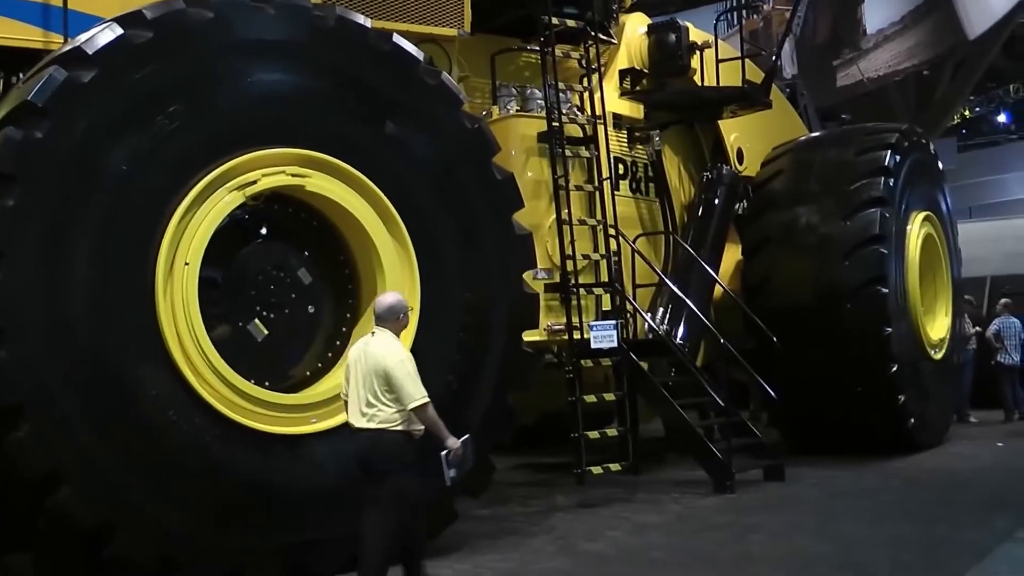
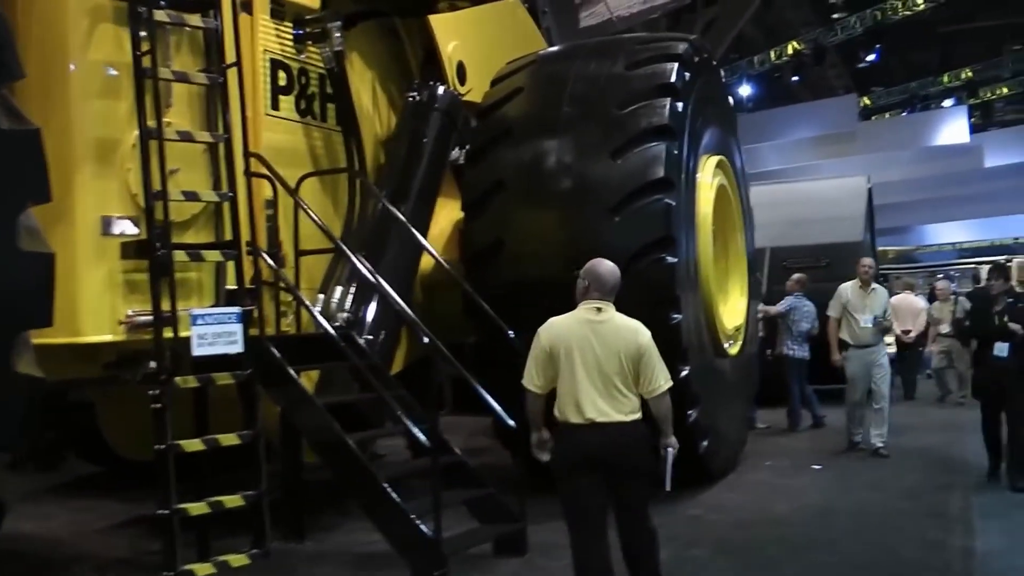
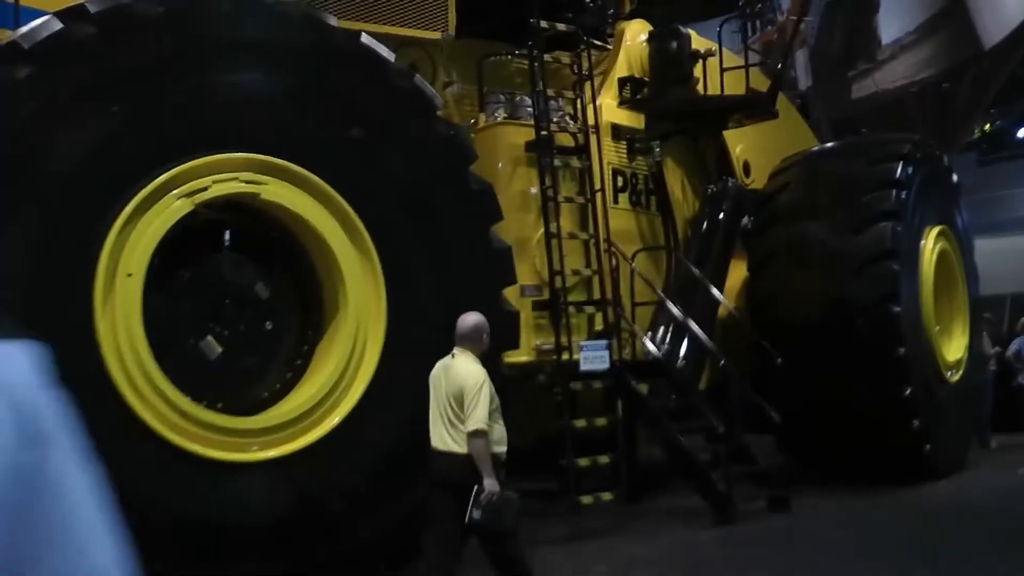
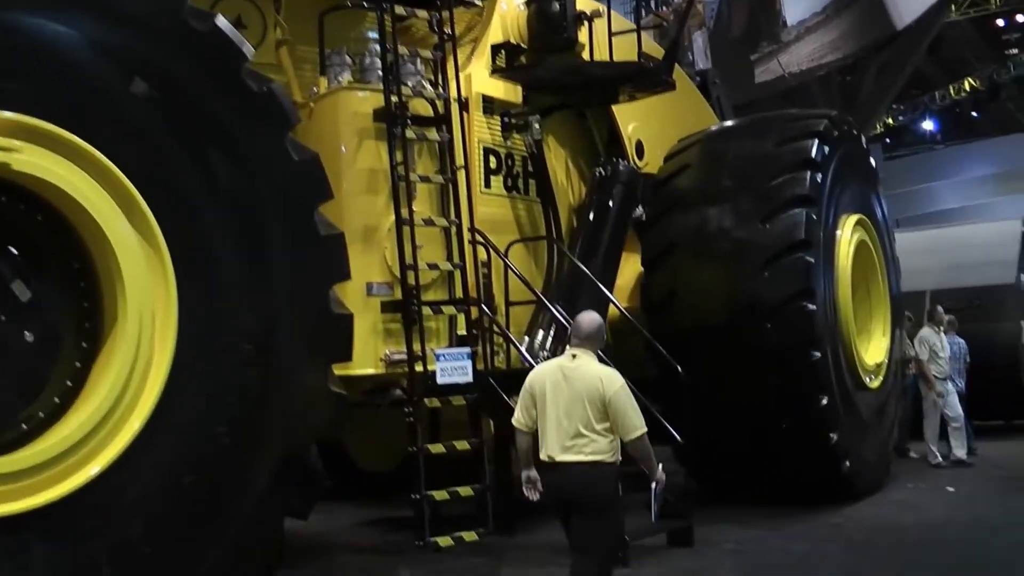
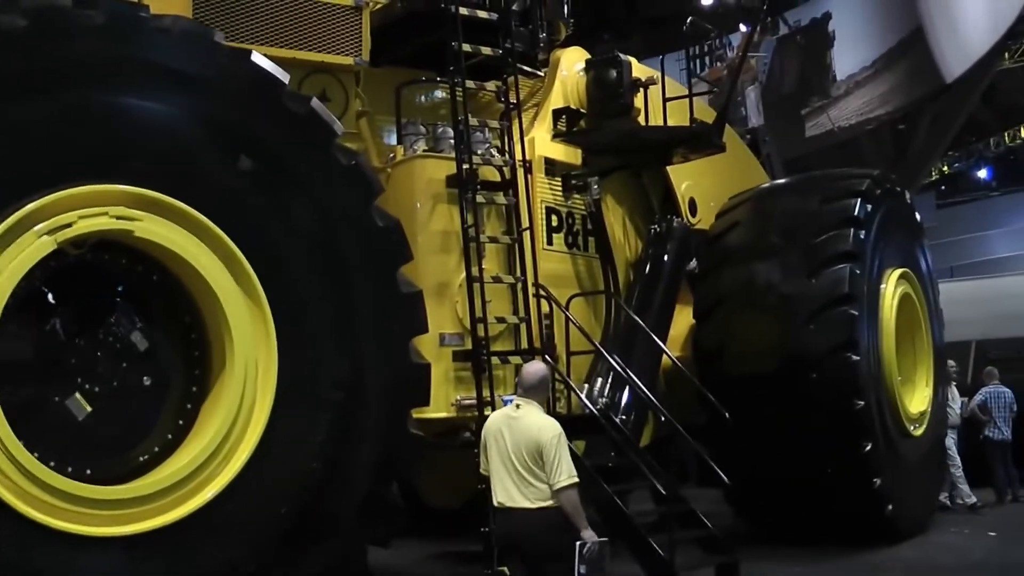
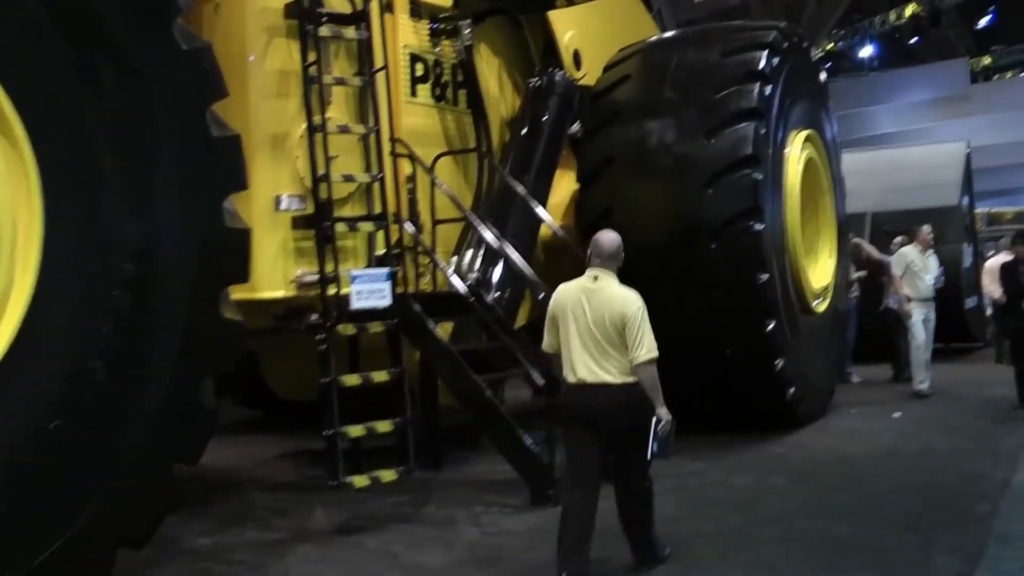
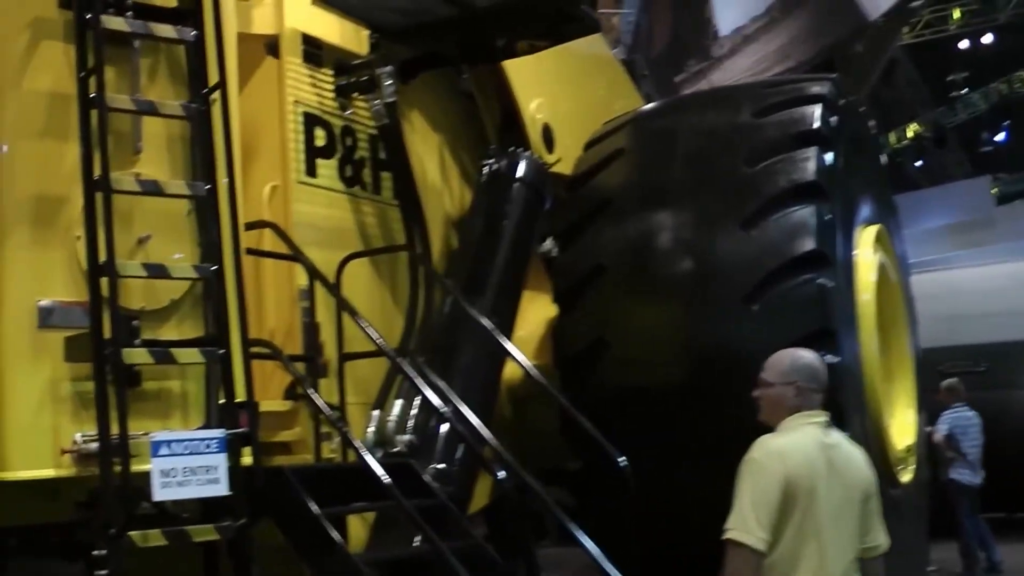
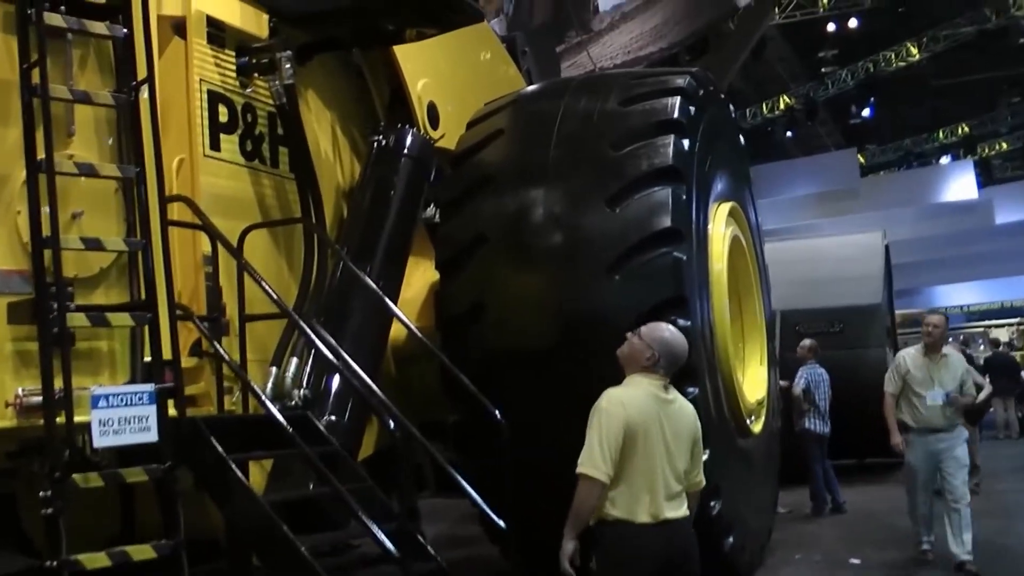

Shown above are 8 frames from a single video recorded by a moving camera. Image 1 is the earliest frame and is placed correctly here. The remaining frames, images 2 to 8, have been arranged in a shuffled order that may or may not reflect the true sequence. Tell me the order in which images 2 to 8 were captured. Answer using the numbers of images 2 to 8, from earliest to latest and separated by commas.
3, 5, 4, 6, 2, 8, 7
